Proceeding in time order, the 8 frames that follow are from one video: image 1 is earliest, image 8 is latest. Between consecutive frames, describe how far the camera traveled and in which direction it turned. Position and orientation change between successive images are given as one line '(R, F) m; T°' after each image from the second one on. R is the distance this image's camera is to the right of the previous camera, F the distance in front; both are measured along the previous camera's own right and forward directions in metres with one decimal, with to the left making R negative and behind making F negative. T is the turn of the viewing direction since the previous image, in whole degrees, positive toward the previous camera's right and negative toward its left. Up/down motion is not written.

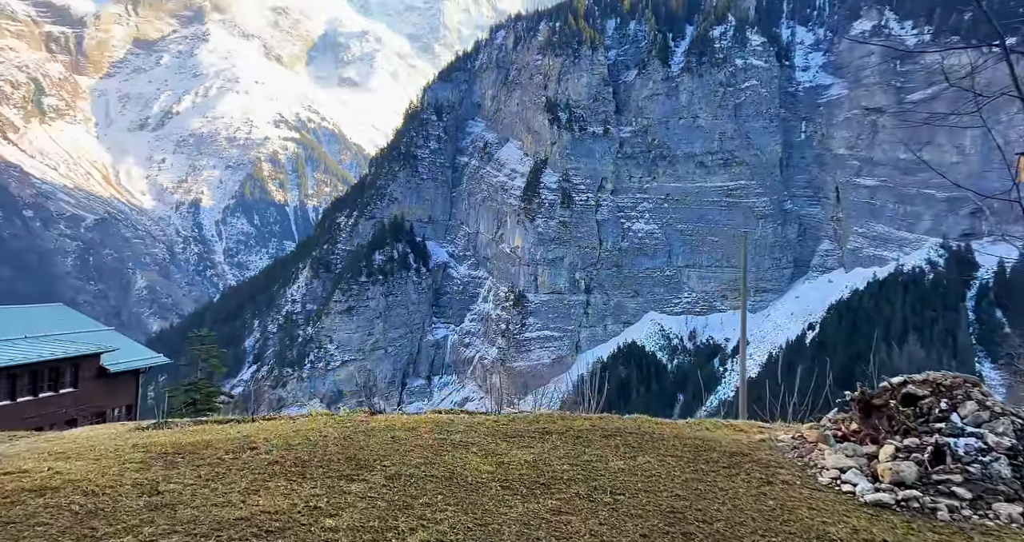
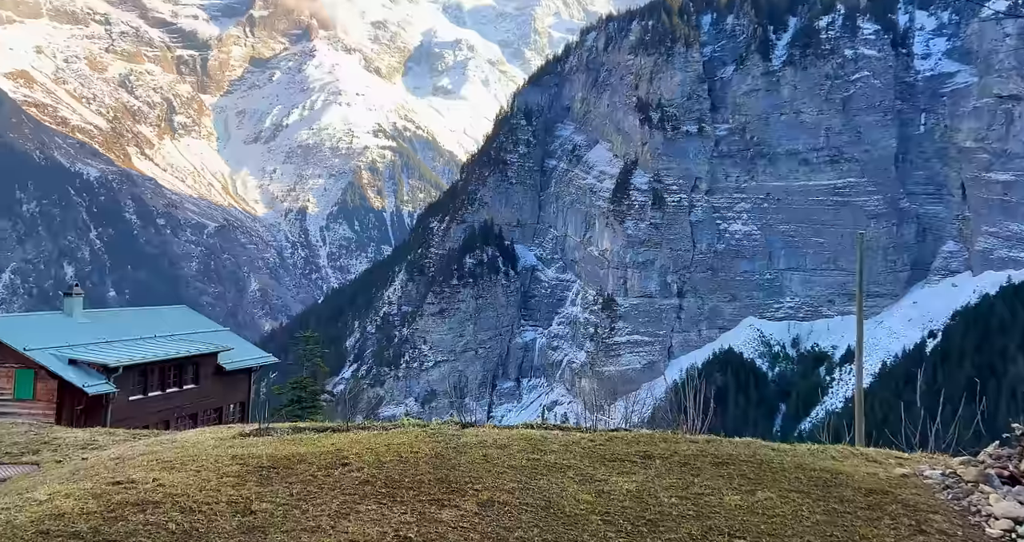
(-0.1, +1.2) m; -6°
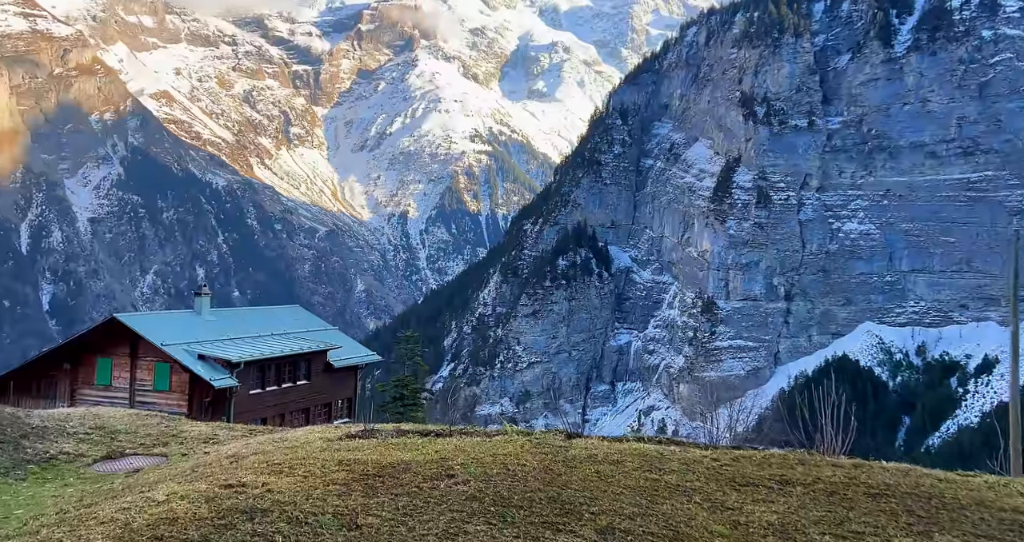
(-0.3, +1.4) m; -6°
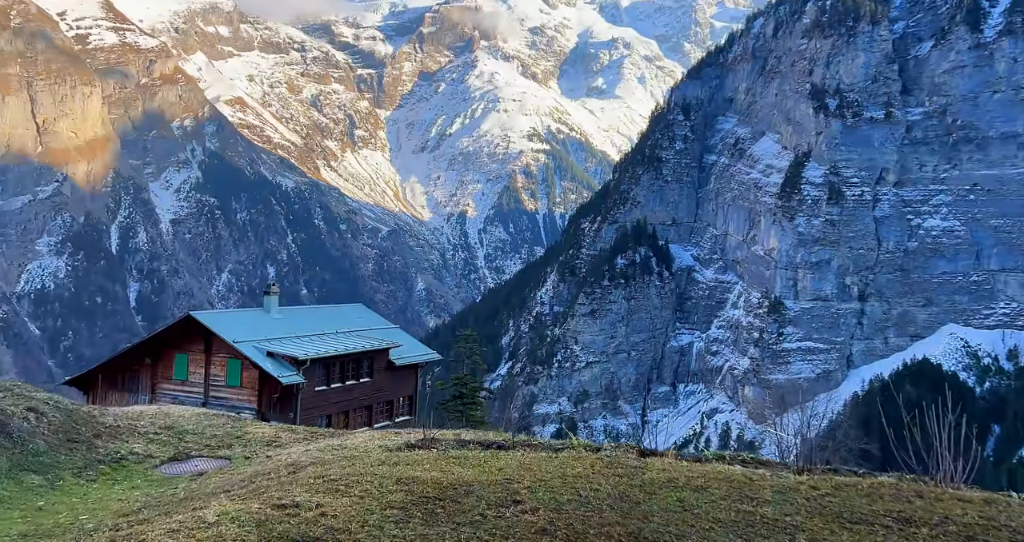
(-0.2, +1.3) m; -4°
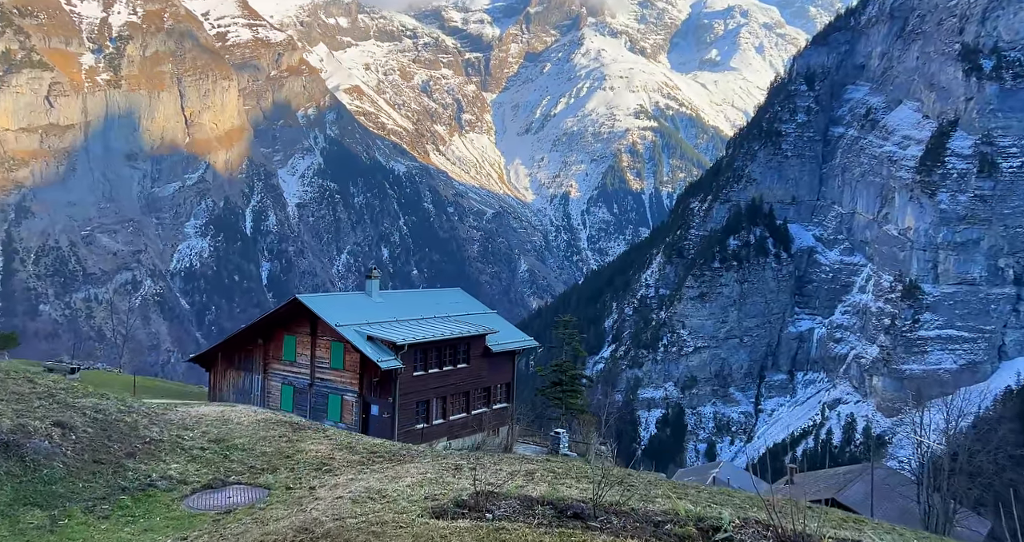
(+0.4, +5.0) m; -7°
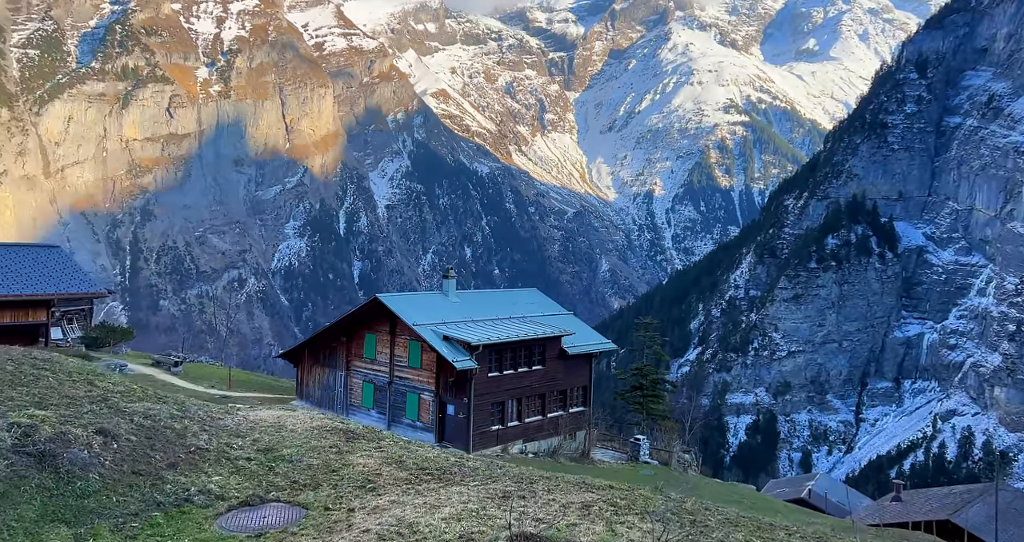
(+0.5, +2.4) m; -5°
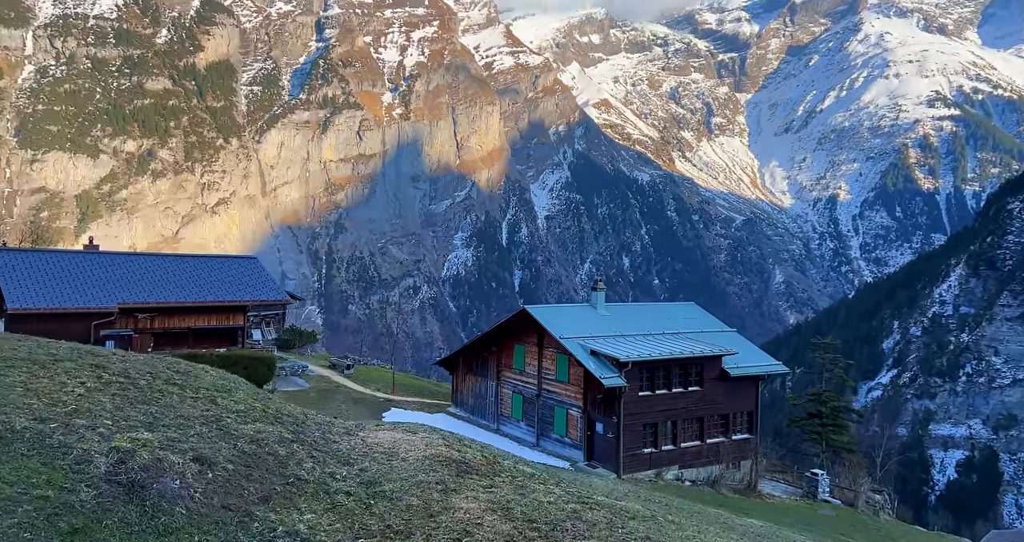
(+0.7, +3.3) m; -10°
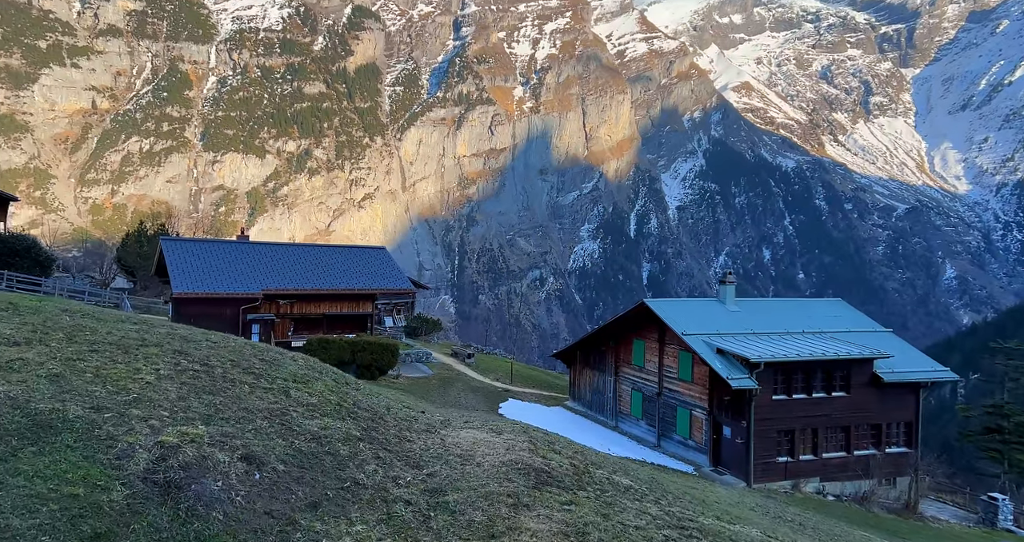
(+0.6, +3.8) m; -8°
